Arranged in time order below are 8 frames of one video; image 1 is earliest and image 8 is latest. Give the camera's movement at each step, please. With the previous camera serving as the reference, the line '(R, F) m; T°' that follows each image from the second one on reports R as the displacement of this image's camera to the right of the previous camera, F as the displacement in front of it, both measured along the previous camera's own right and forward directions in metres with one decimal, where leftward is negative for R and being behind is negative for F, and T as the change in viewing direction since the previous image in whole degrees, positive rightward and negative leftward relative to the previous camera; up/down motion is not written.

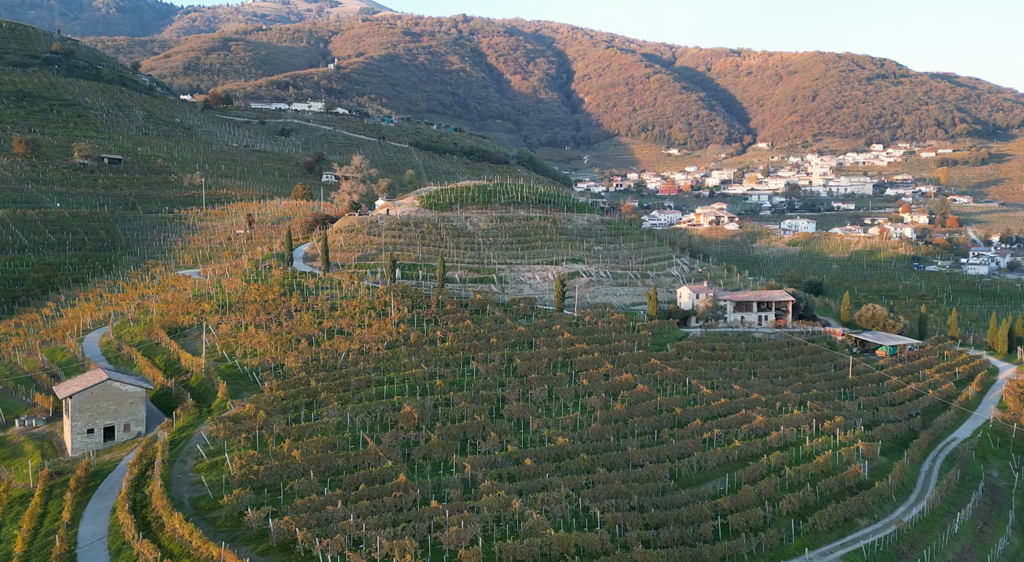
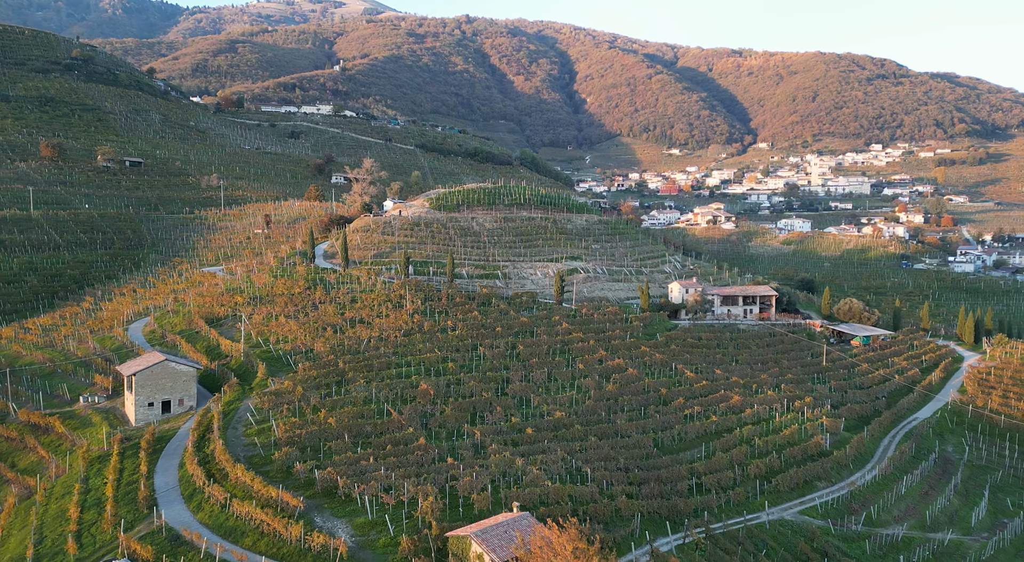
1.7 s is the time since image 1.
(0.0, -3.1) m; 0°
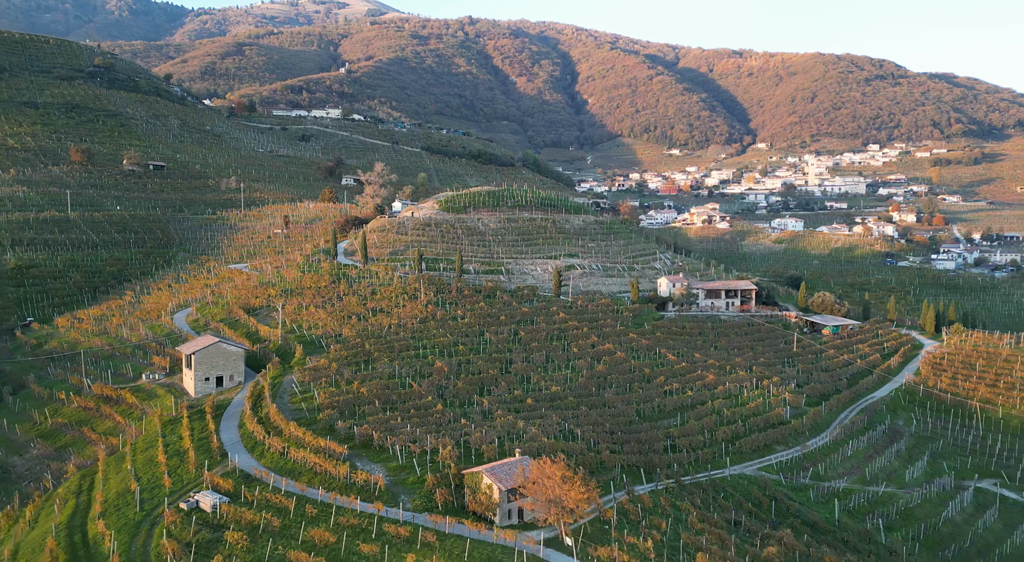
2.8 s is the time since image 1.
(0.0, -4.1) m; 0°
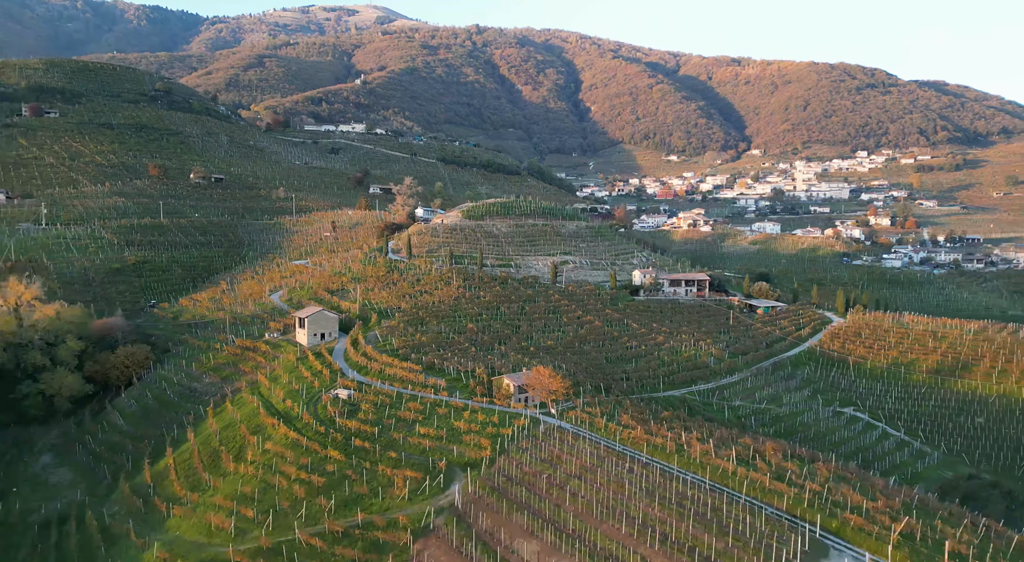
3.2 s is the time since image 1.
(-0.1, -13.4) m; 0°
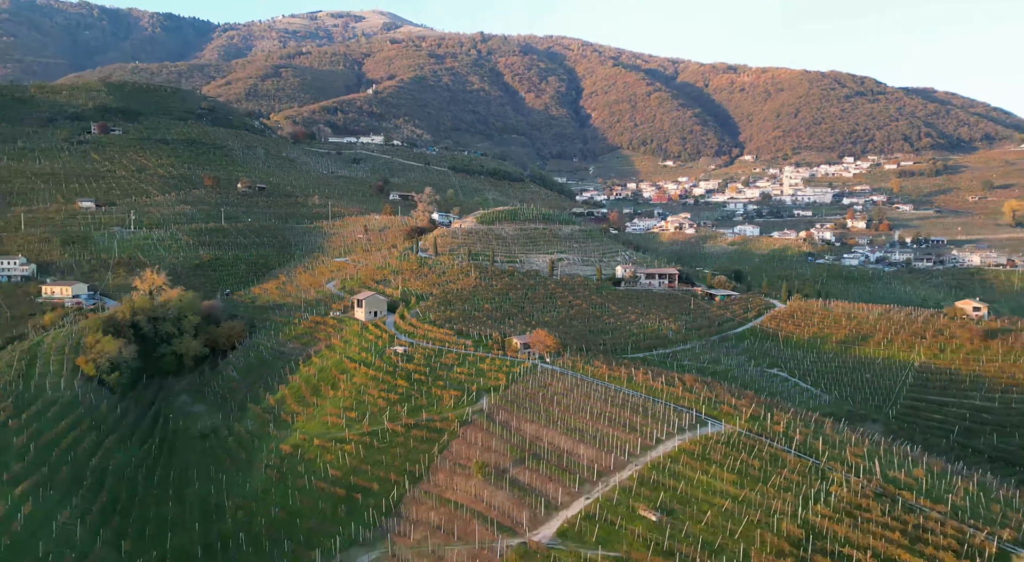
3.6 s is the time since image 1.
(-0.2, -13.5) m; 0°
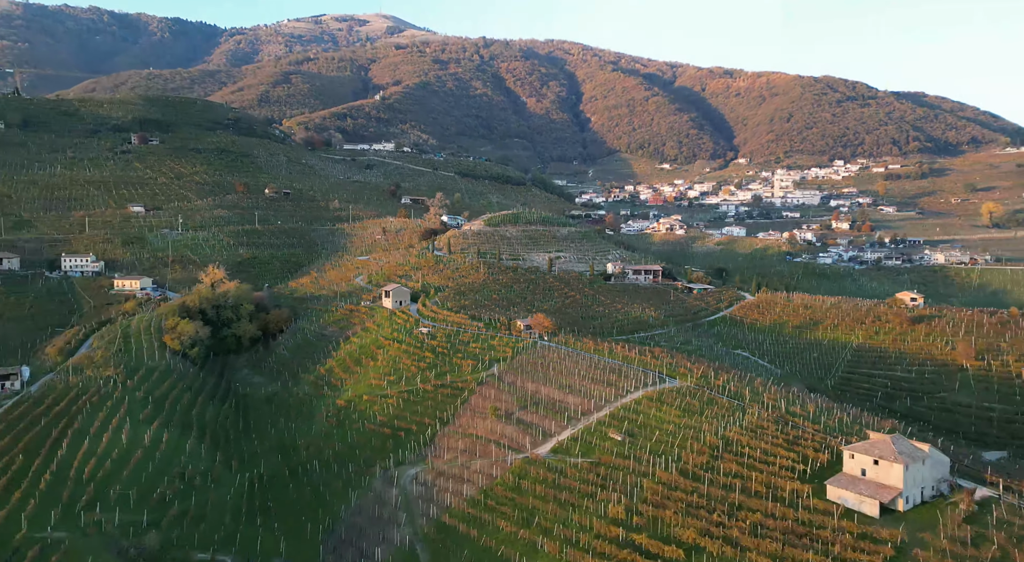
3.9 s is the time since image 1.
(-0.2, -10.0) m; 0°
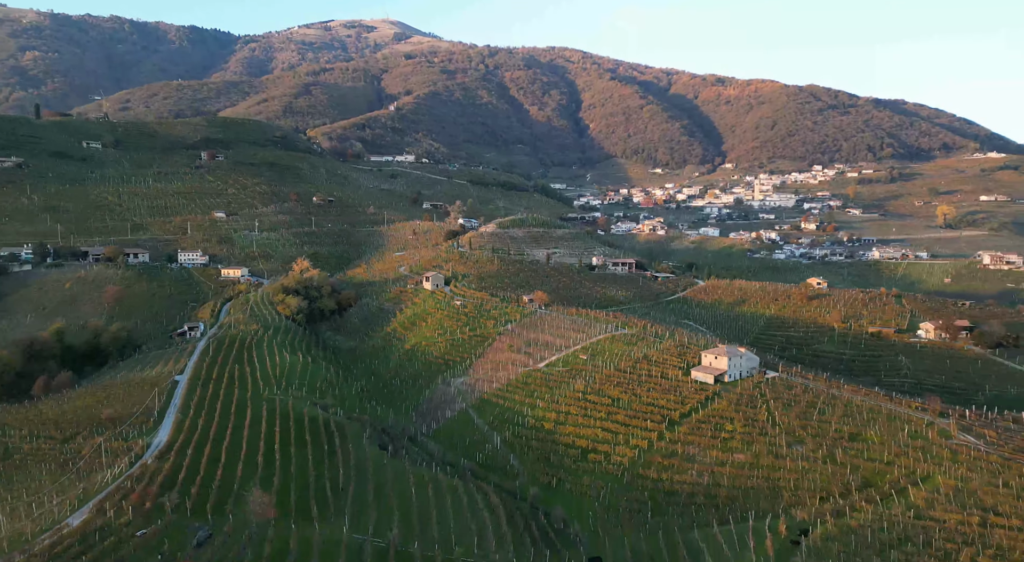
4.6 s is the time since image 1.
(-0.5, -23.4) m; 0°
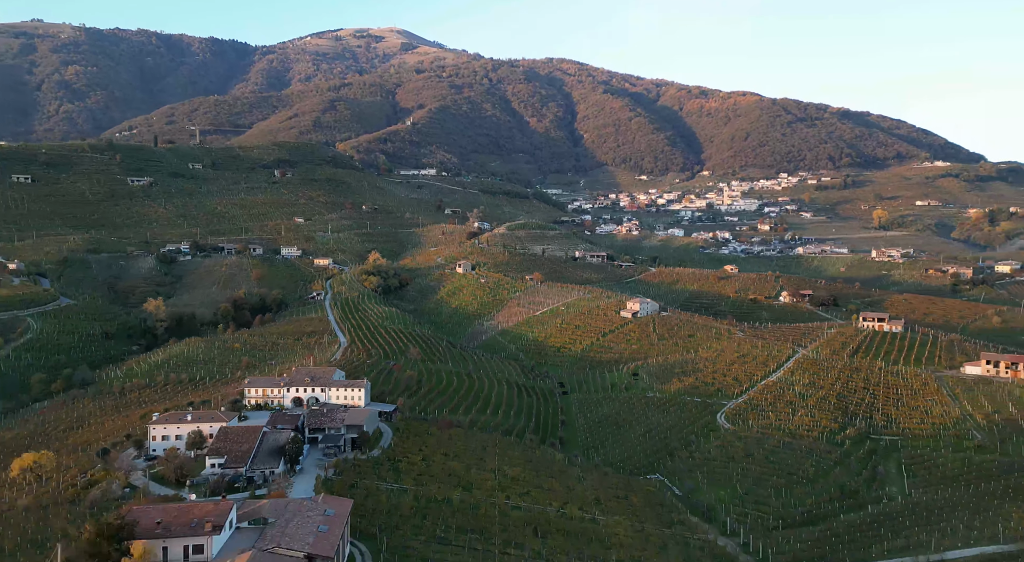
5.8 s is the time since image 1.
(-1.0, -40.0) m; 0°
